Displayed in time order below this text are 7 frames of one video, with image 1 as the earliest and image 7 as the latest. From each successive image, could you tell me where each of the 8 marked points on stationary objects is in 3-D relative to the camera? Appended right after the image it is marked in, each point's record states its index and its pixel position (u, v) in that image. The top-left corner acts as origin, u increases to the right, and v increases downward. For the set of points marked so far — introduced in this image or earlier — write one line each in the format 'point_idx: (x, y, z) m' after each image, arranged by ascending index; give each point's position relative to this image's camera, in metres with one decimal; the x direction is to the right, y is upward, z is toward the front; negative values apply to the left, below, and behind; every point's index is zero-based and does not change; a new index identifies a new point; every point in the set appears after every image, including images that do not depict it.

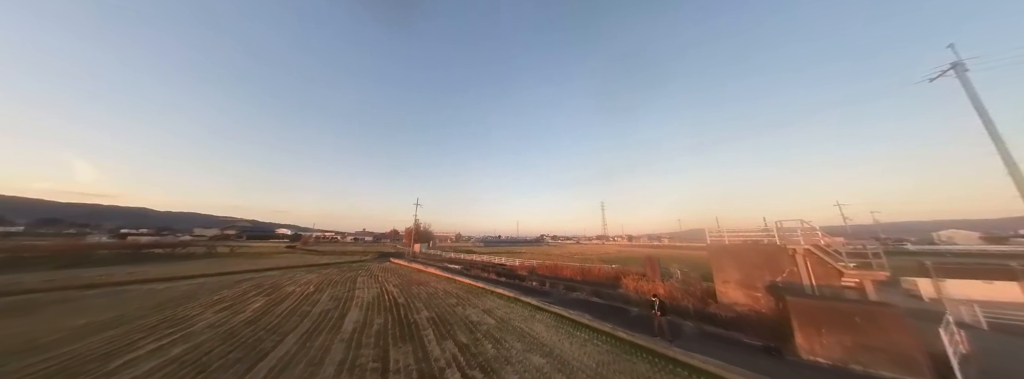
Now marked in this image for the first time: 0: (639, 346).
0: (+4.2, -5.1, +7.4) m
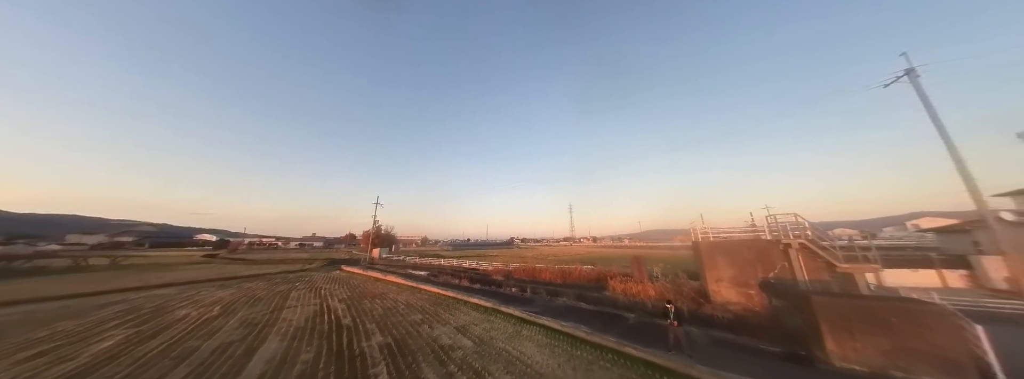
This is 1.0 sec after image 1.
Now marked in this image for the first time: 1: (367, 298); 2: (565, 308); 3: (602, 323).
0: (+3.8, -4.7, +6.1) m
1: (-8.2, -6.1, +12.7) m
2: (+2.5, -5.5, +10.3) m
3: (+3.4, -5.1, +8.5) m
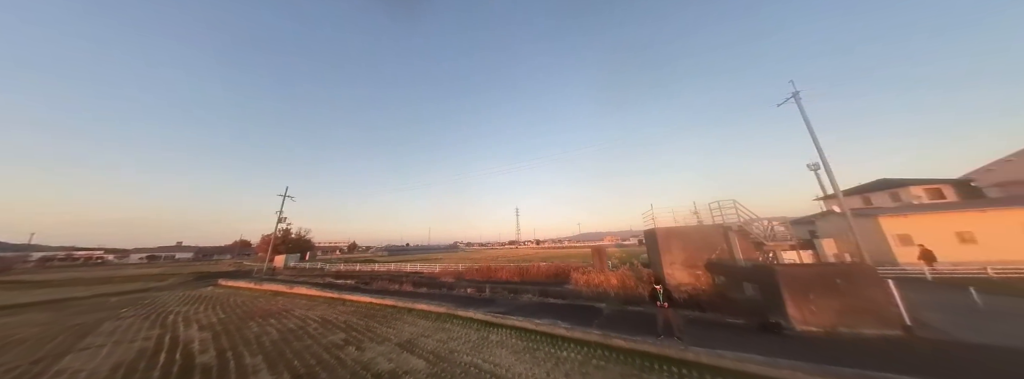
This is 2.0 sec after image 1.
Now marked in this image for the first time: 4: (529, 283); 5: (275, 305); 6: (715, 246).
0: (+3.2, -3.9, +5.3) m
1: (-10.1, -5.0, +8.8) m
2: (+0.9, -4.7, +9.1) m
3: (+2.3, -4.3, +7.5) m
4: (+1.0, -5.5, +13.3) m
5: (-11.5, -5.6, +10.9) m
6: (+9.5, -2.6, +10.5) m
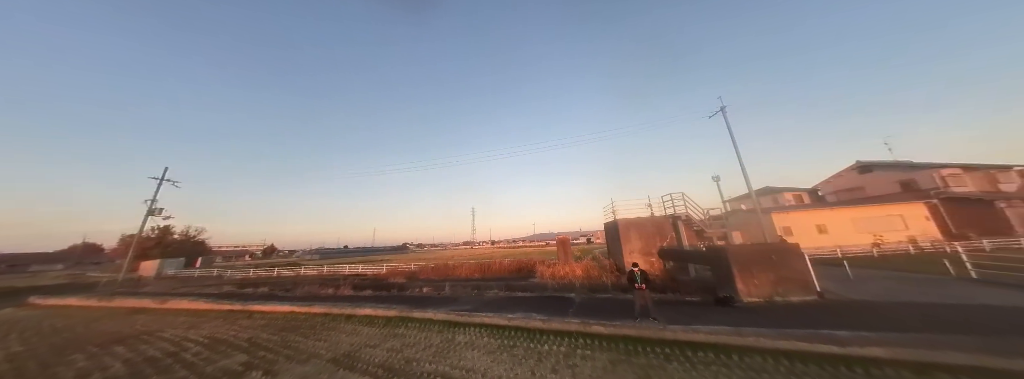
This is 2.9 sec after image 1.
0: (+2.7, -3.4, +5.1) m
1: (-11.1, -4.1, +5.9) m
2: (-0.4, -4.1, +8.3) m
3: (+1.3, -3.7, +7.1) m
4: (-1.1, -5.0, +12.5) m
5: (-12.9, -4.7, +7.6) m
6: (+7.8, -2.3, +11.4) m
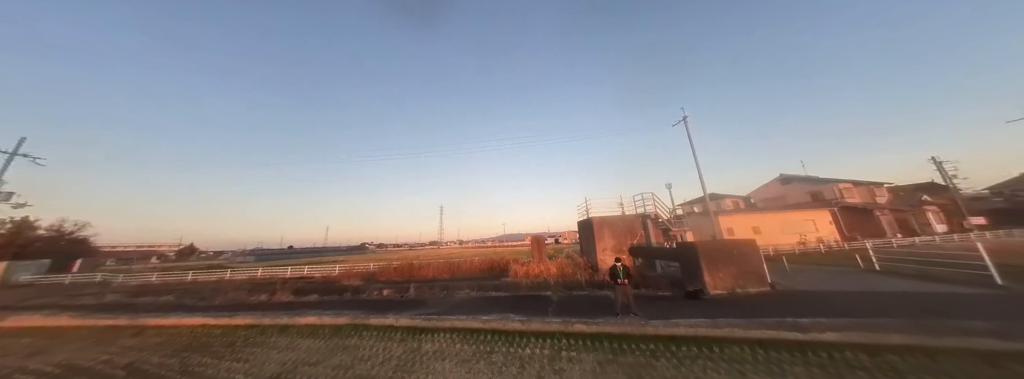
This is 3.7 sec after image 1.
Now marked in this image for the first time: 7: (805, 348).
0: (+2.2, -3.1, +4.8) m
1: (-11.6, -3.5, +3.8) m
2: (-1.3, -3.8, +7.6) m
3: (+0.5, -3.5, +6.6) m
4: (-2.6, -4.7, +11.7) m
5: (-13.6, -4.0, +5.3) m
6: (+6.5, -2.3, +11.8) m
7: (+5.3, -2.9, +4.1) m
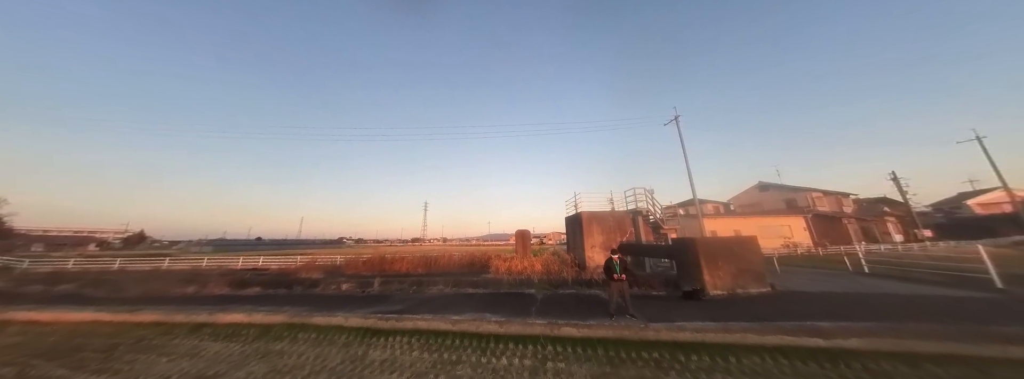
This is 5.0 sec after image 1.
0: (+1.7, -2.7, +4.0) m
1: (-12.0, -2.4, +2.2) m
2: (-2.0, -3.2, +6.6) m
3: (-0.1, -3.0, +5.7) m
4: (-3.5, -4.0, +10.6) m
5: (-14.1, -2.9, +3.6) m
6: (+5.7, -2.0, +11.2) m
7: (+4.9, -2.6, +3.4) m
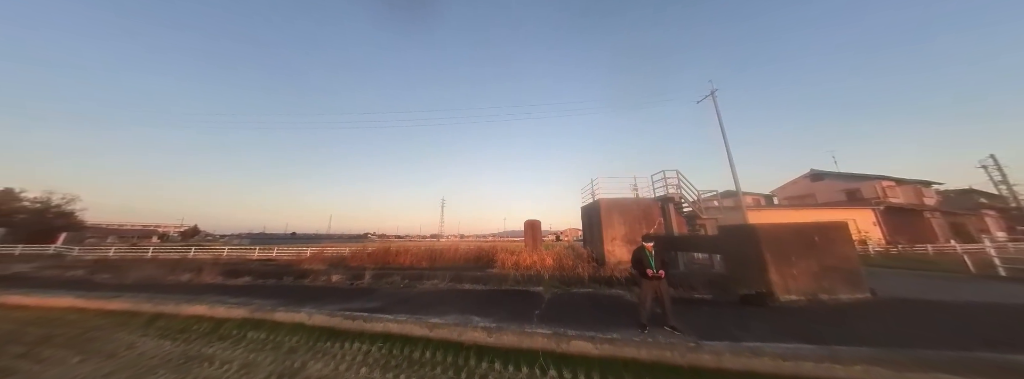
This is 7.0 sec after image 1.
0: (+1.6, -2.1, +2.7) m
1: (-12.2, -2.0, +2.0) m
2: (-1.9, -2.6, +5.6) m
3: (-0.1, -2.4, +4.6) m
4: (-3.1, -3.4, +9.7) m
5: (-14.2, -2.4, +3.6) m
6: (+6.1, -1.3, +9.6) m
7: (+4.7, -2.0, +1.9) m
